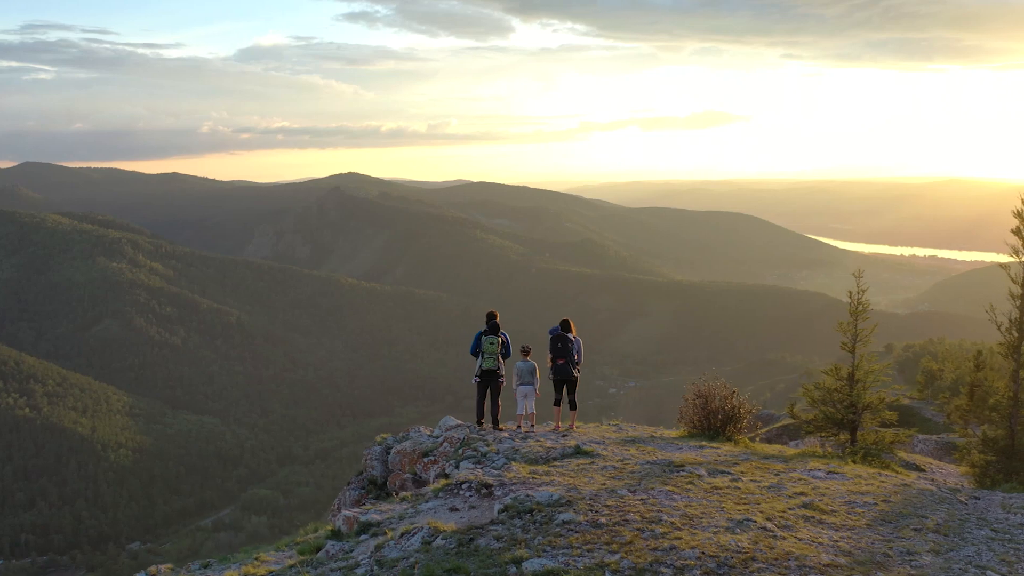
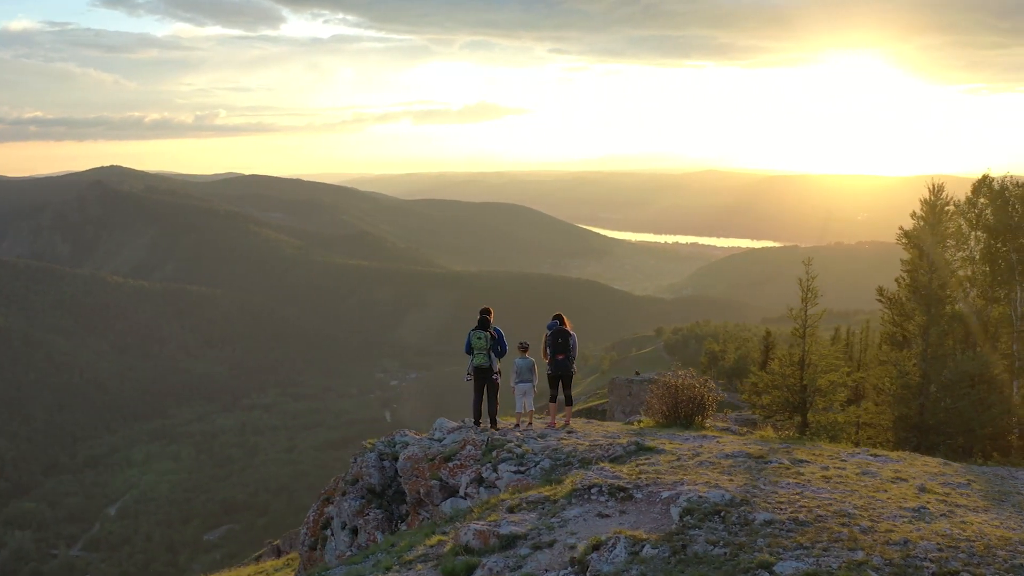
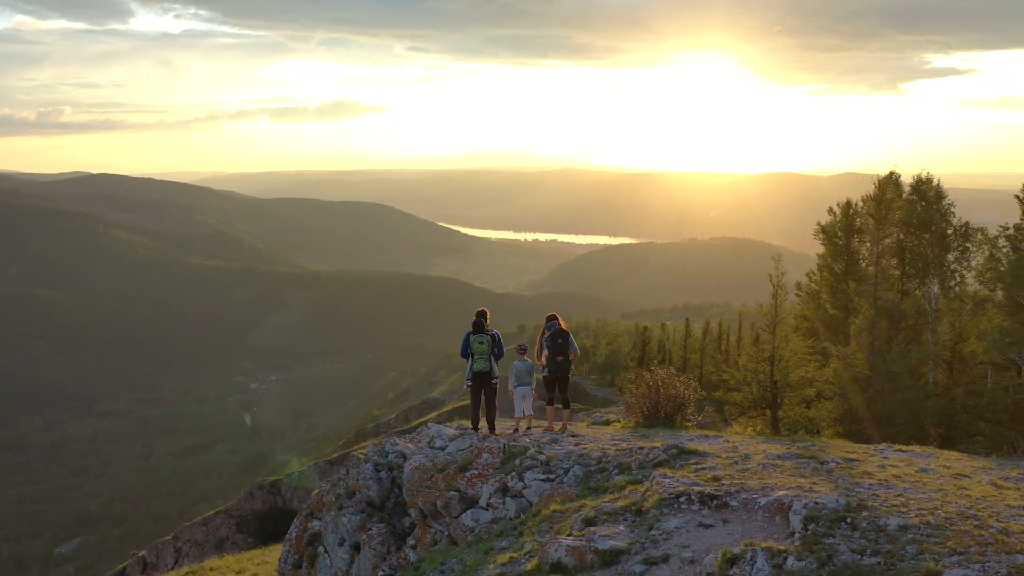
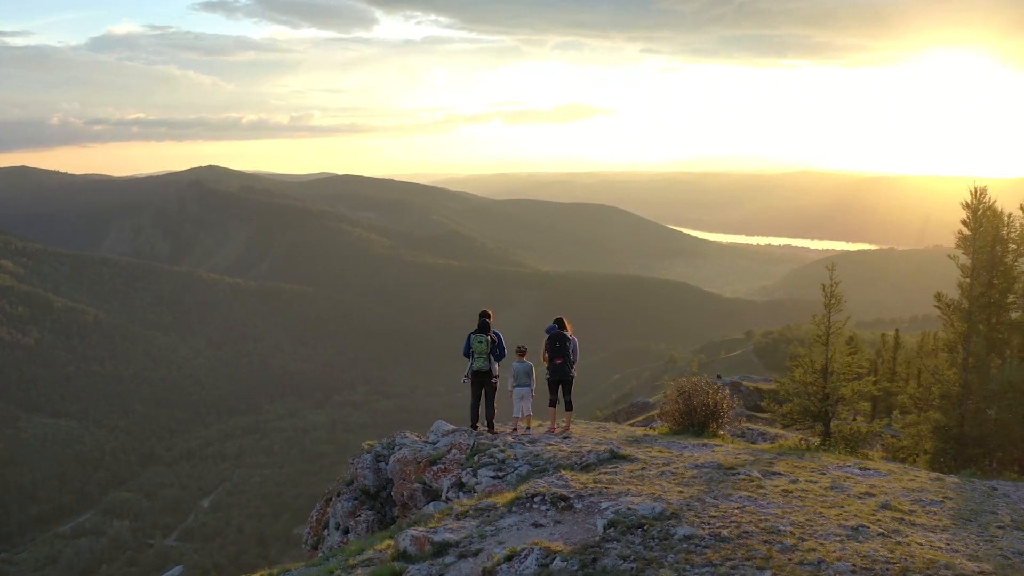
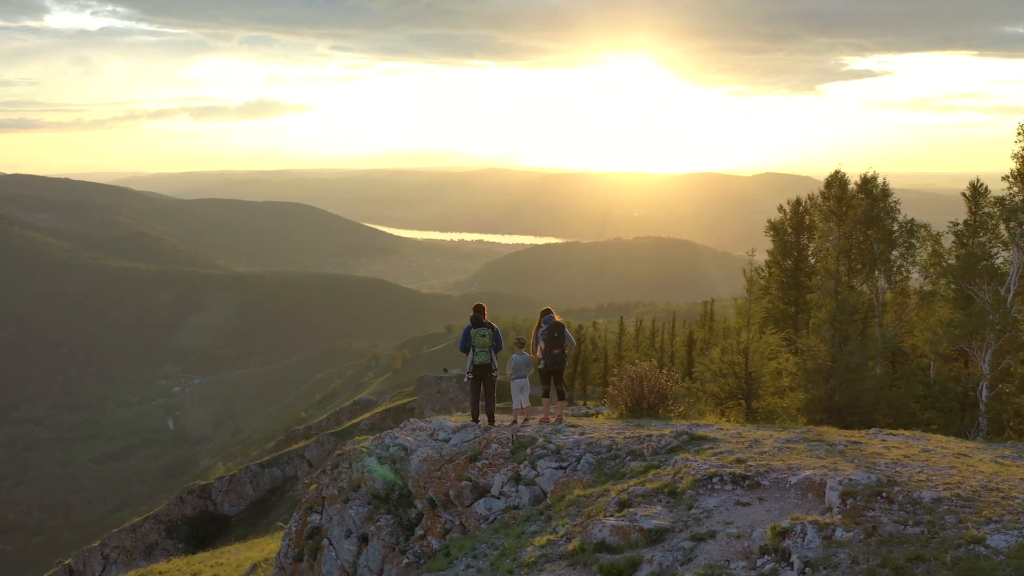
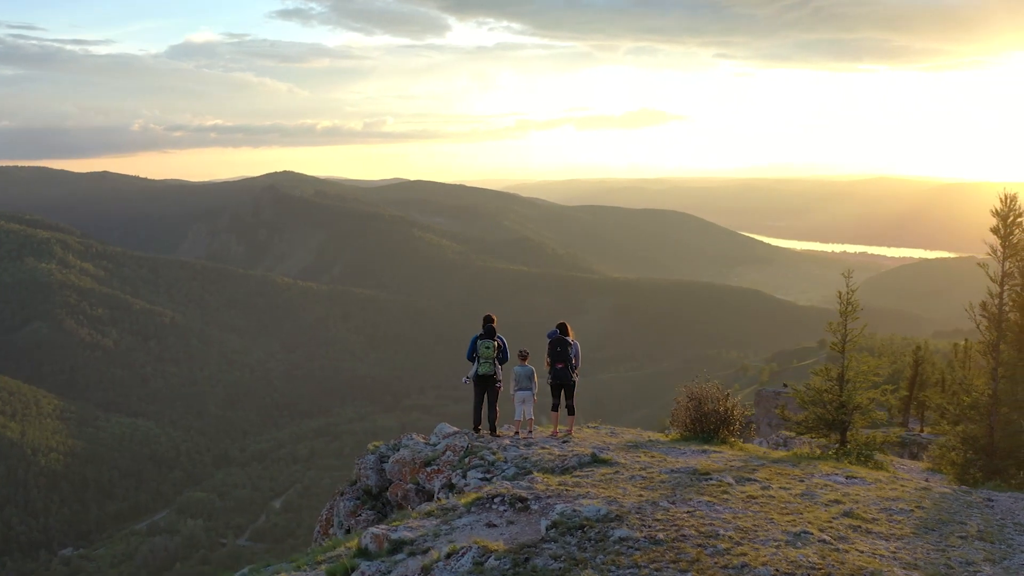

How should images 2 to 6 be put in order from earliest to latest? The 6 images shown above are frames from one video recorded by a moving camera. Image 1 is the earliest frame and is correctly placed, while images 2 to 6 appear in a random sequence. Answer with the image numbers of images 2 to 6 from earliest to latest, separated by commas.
6, 4, 2, 3, 5
